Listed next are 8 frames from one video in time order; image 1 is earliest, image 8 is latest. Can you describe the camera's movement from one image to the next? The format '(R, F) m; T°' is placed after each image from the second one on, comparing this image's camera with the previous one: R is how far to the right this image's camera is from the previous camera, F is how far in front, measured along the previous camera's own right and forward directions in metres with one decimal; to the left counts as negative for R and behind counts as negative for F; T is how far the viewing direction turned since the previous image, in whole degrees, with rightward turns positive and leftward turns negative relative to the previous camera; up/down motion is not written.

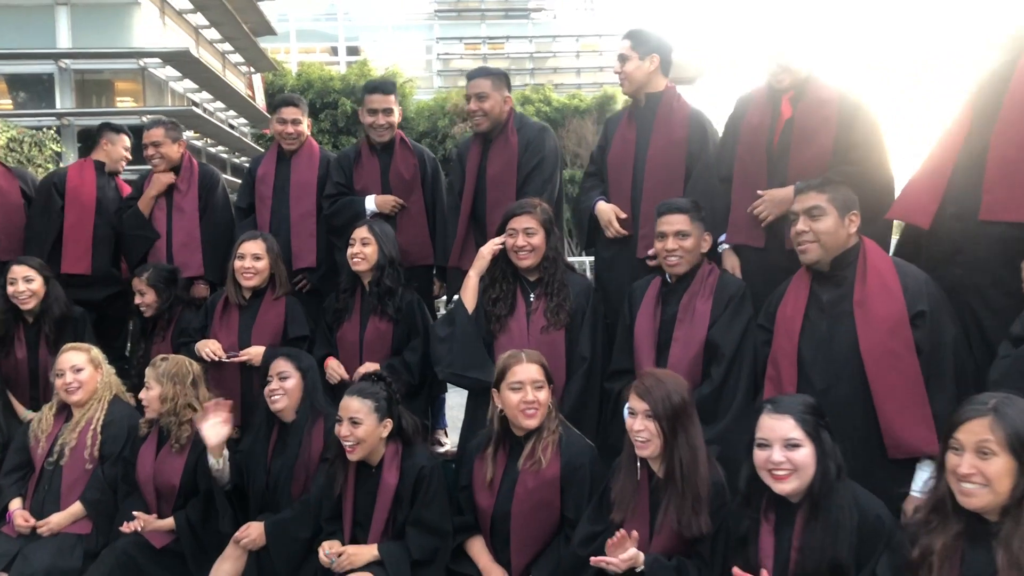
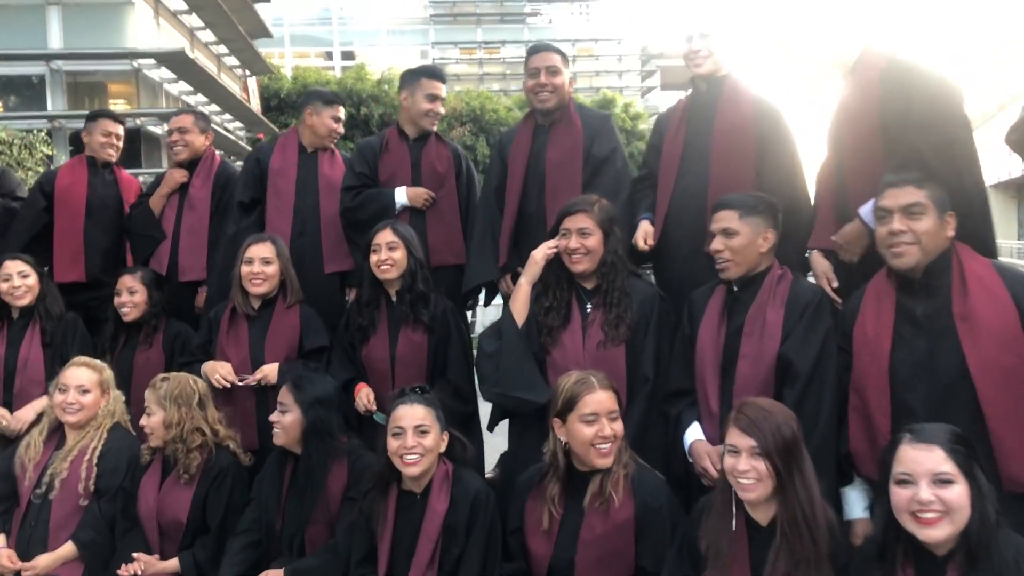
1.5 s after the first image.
(-0.3, +0.7) m; 0°
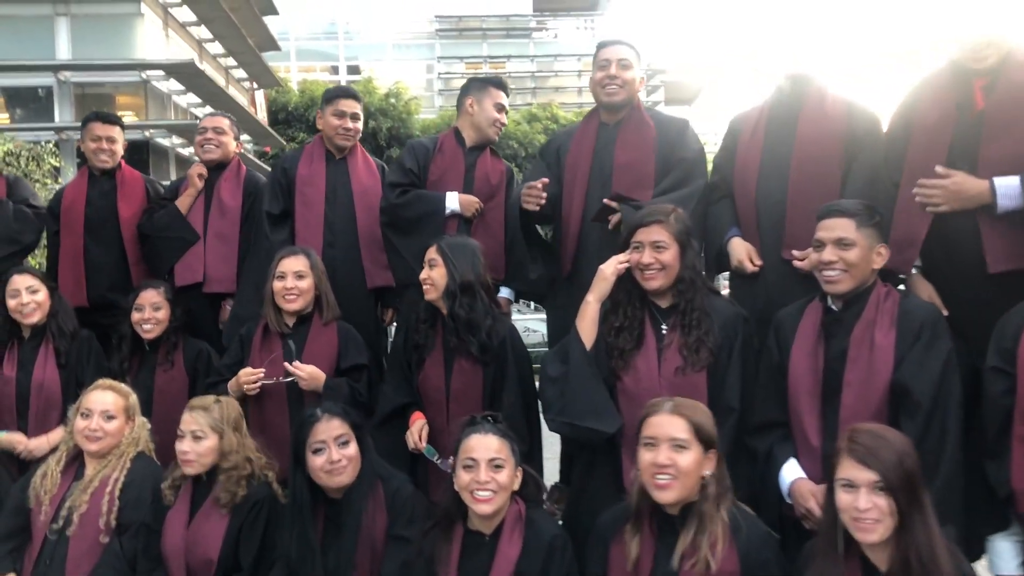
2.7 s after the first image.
(-0.3, +0.4) m; 0°
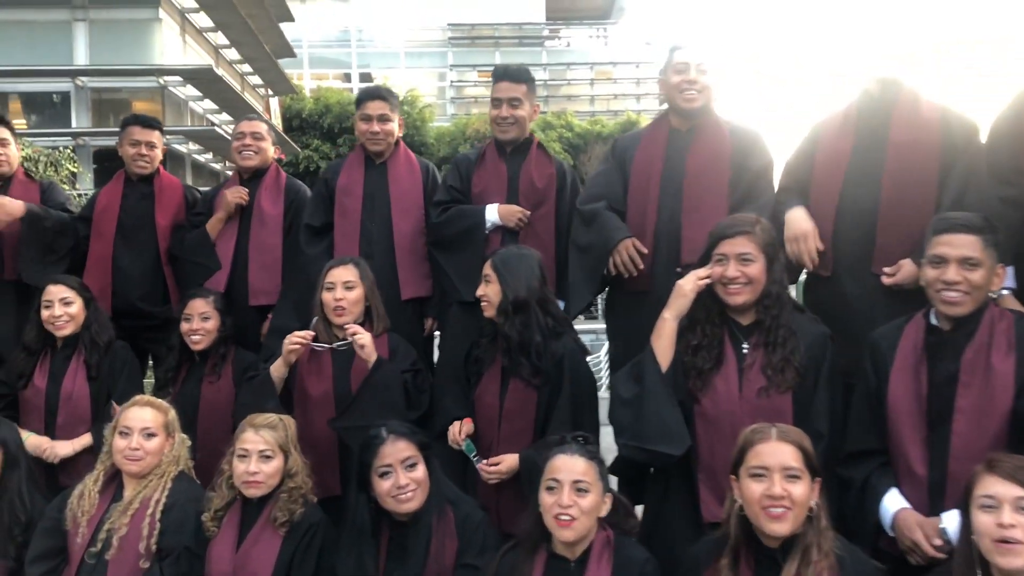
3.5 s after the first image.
(-0.3, +0.3) m; 0°
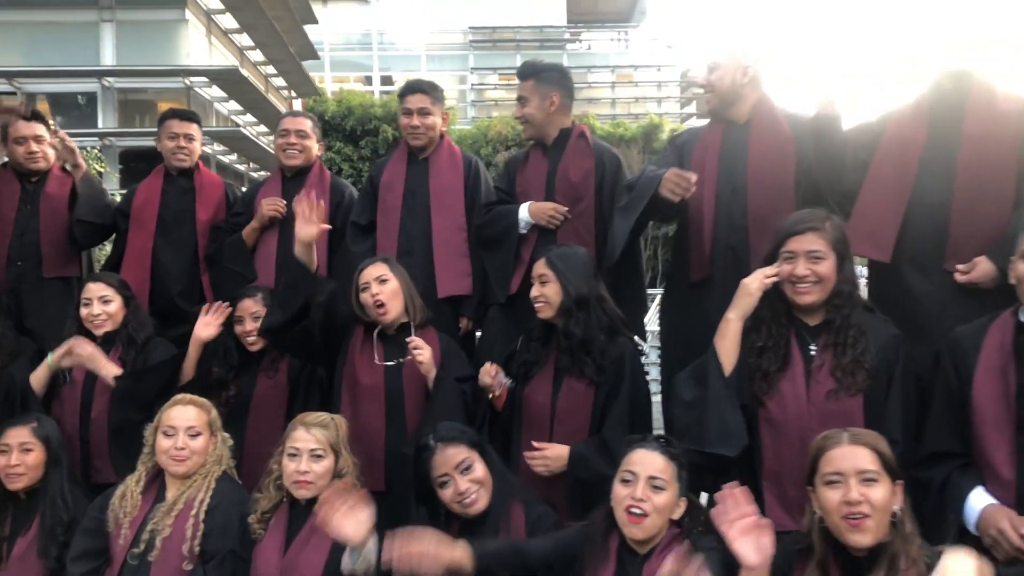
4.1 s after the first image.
(-0.2, +0.1) m; -1°
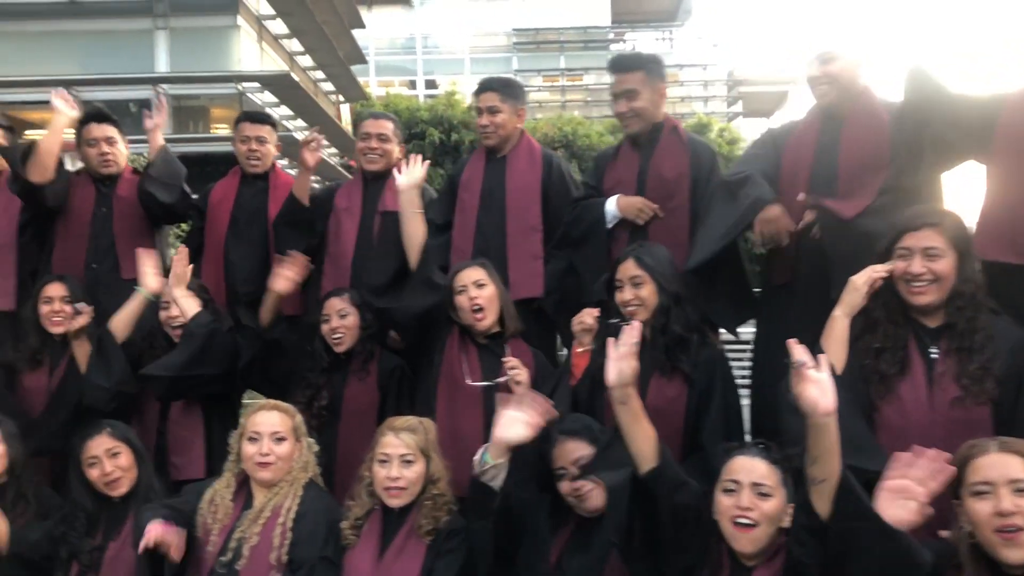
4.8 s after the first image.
(-0.2, +0.1) m; -3°
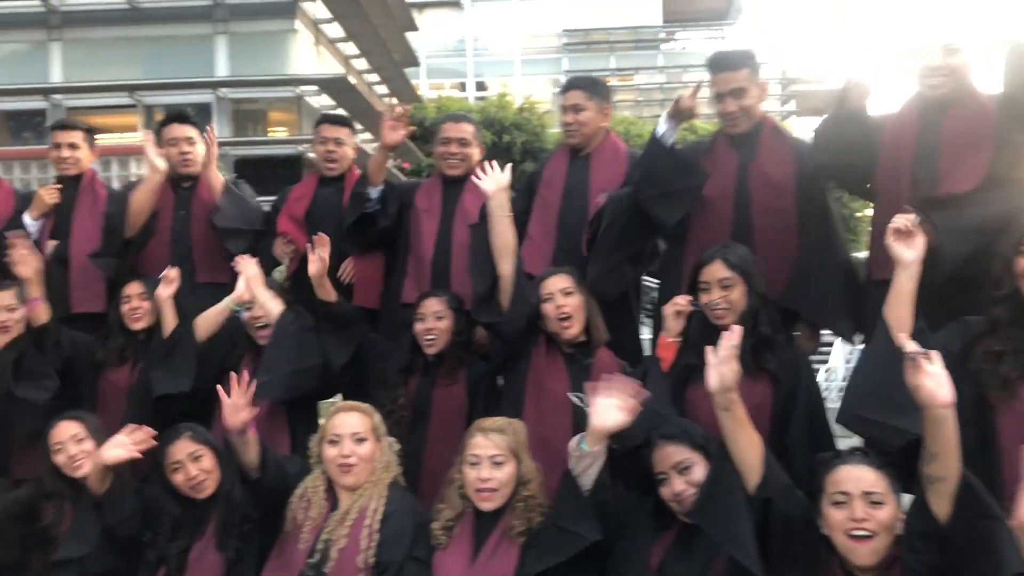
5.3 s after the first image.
(-0.2, +0.1) m; -3°
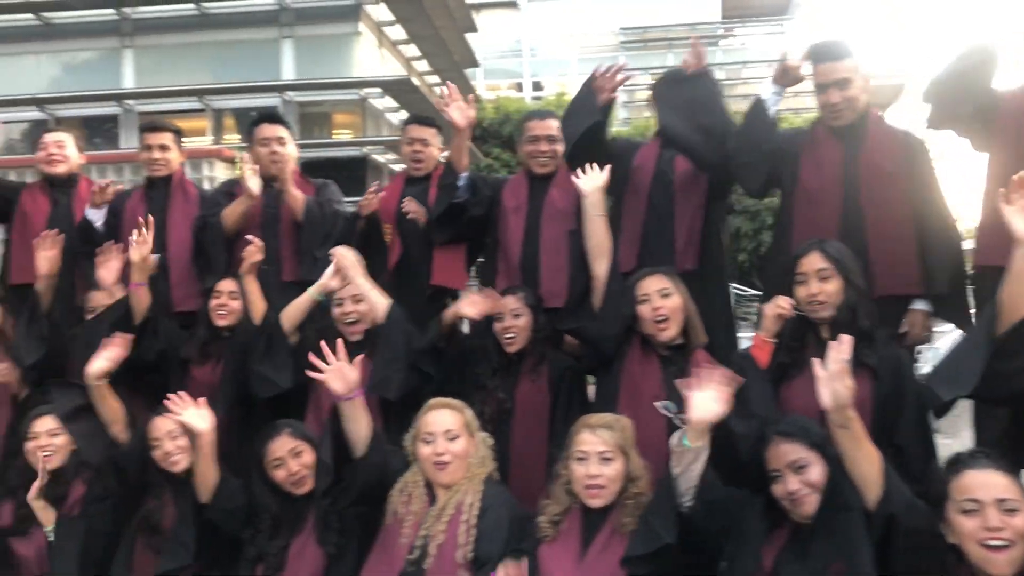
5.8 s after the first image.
(-0.2, 0.0) m; -3°
